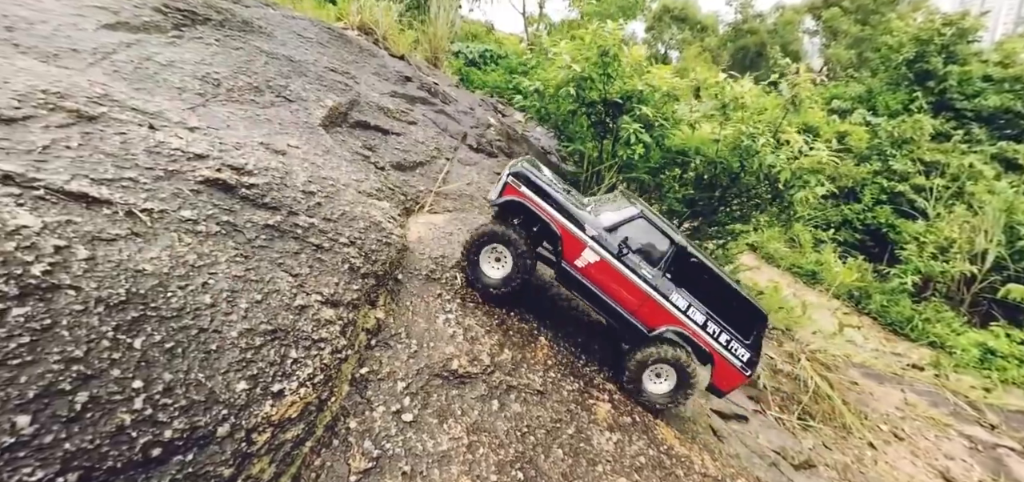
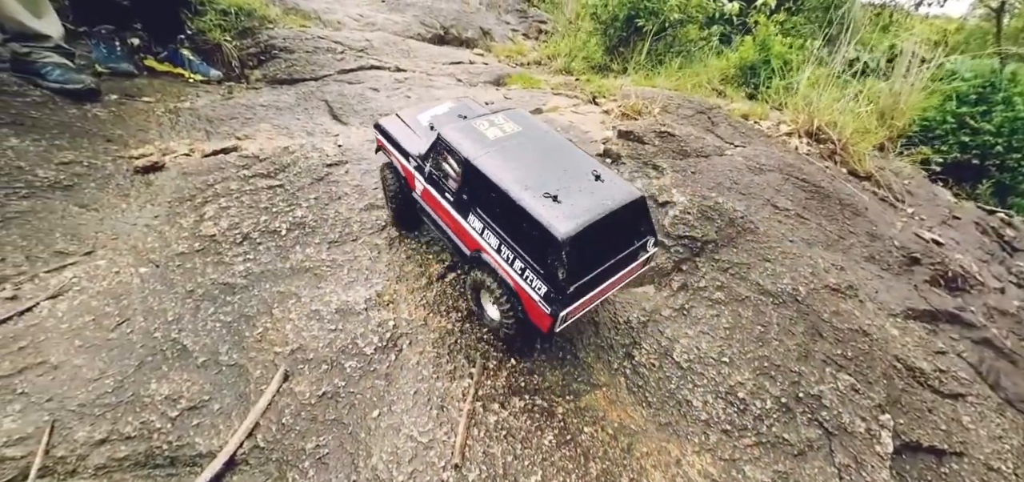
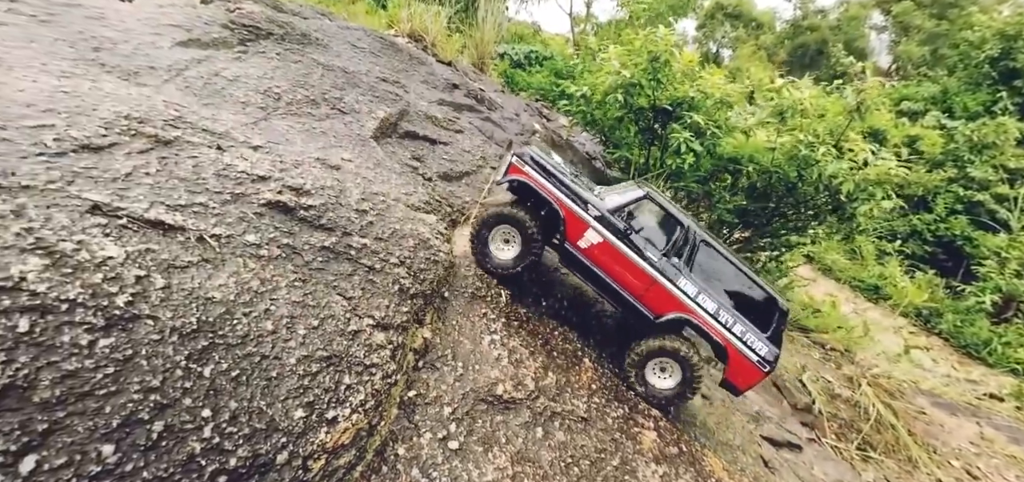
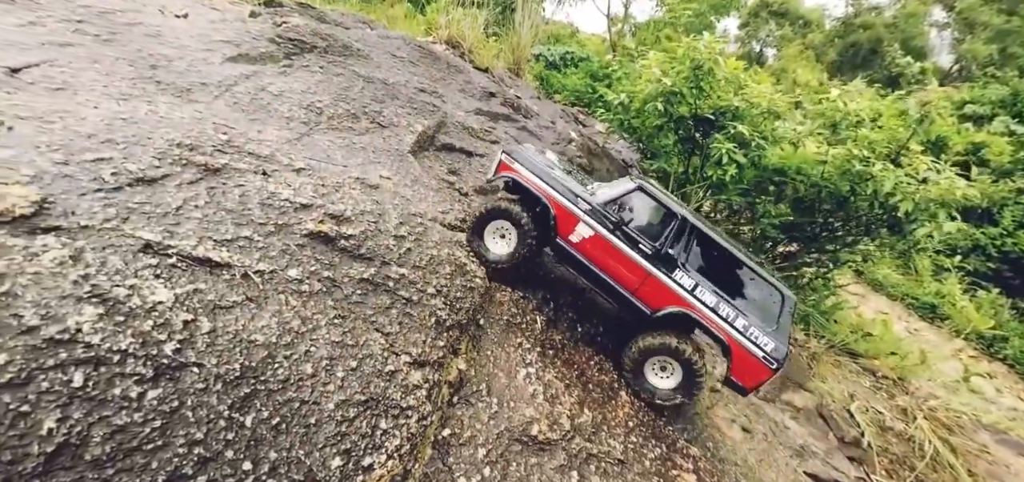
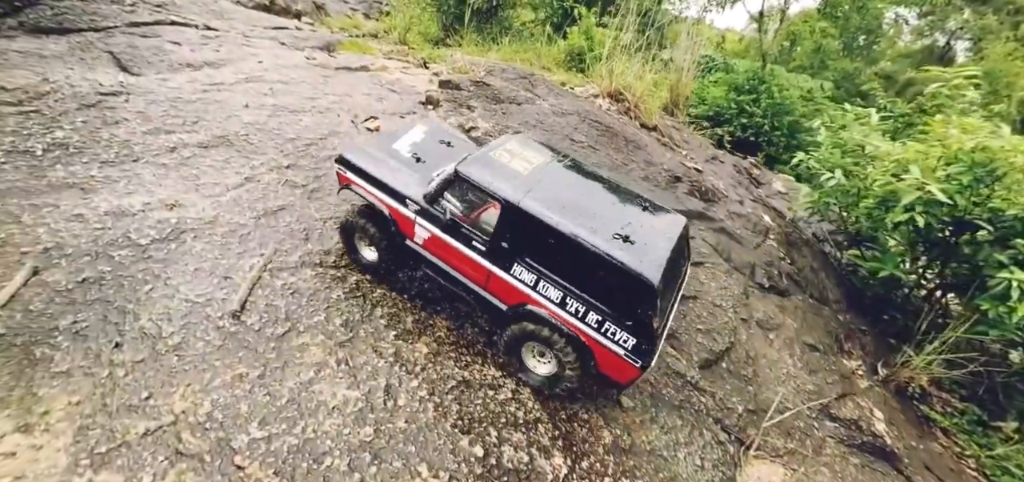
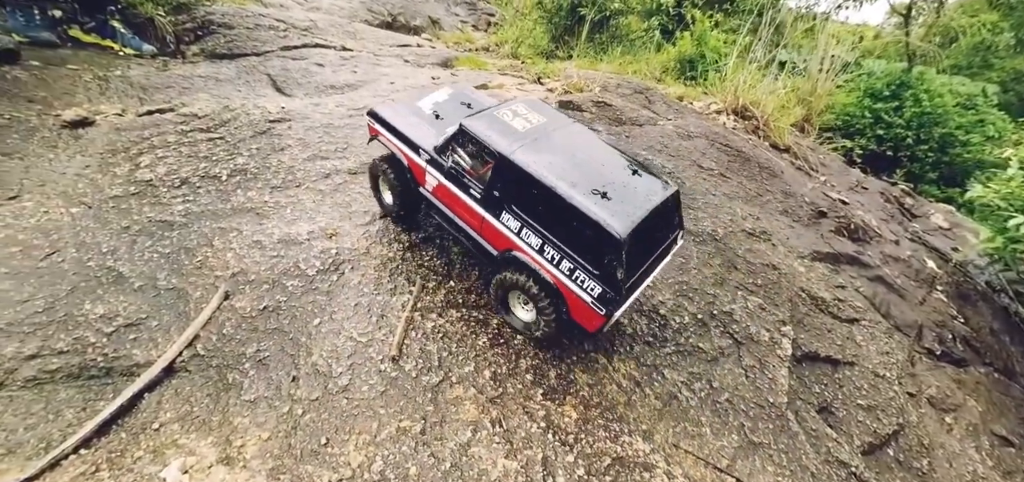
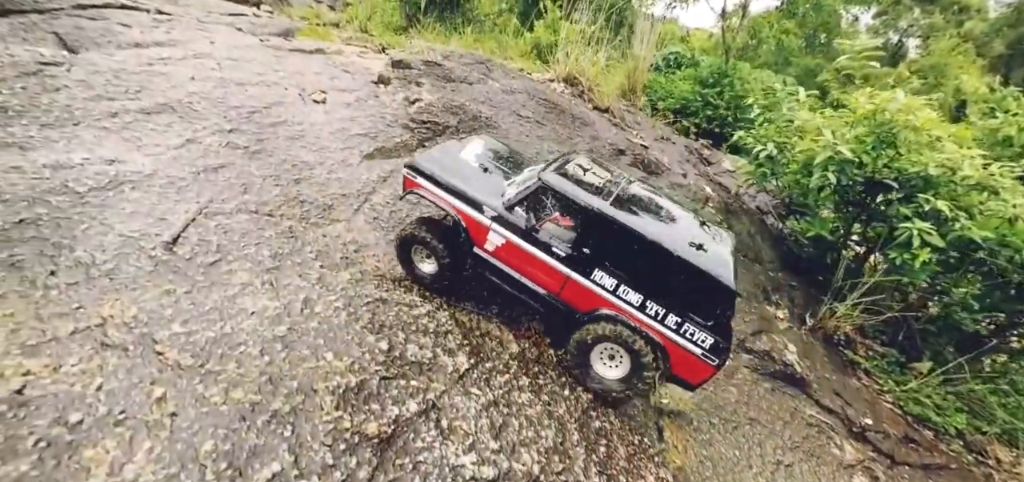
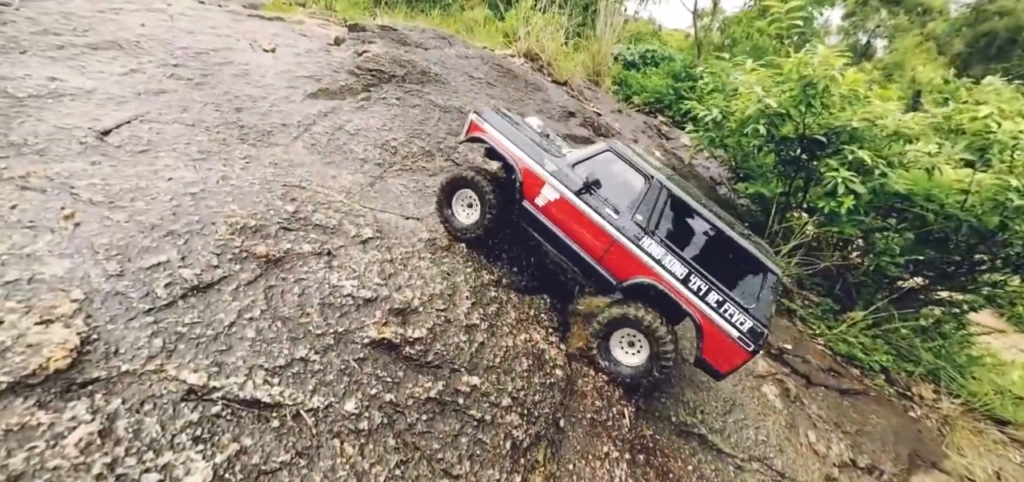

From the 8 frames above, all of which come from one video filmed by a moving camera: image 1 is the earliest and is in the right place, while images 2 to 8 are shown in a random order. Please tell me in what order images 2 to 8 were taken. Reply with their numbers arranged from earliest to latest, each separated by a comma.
3, 4, 8, 7, 5, 6, 2
